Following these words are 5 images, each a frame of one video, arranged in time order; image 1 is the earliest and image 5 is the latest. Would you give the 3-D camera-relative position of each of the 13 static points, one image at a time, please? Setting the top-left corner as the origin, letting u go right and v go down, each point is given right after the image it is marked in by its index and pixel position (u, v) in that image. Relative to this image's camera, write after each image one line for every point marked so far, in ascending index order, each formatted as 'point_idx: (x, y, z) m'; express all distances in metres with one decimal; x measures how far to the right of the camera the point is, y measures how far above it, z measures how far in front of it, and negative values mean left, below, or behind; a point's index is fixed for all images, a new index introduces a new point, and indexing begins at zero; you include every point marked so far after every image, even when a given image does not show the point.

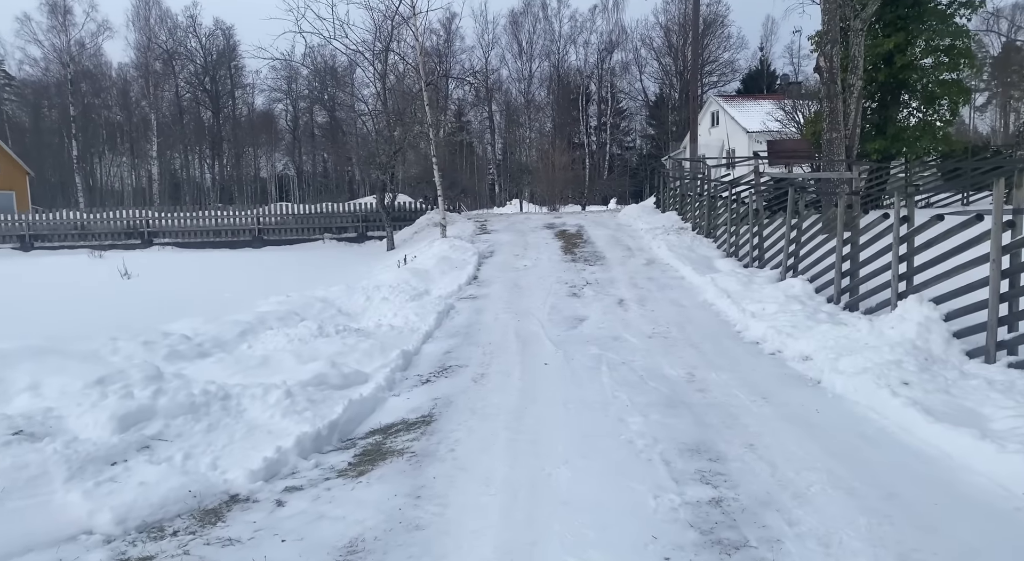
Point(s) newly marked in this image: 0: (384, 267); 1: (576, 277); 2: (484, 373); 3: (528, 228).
0: (-2.4, +0.3, +13.7) m
1: (+1.1, +0.1, +12.6) m
2: (-0.3, -0.9, +7.4) m
3: (+0.4, +1.4, +18.9) m
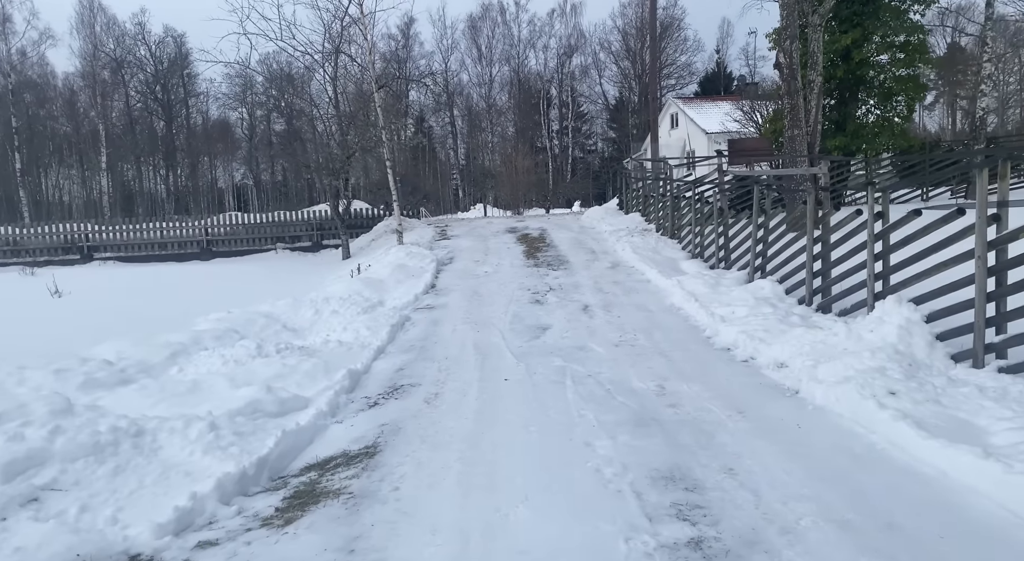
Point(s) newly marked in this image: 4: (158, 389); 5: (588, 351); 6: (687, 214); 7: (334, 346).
0: (-3.1, +0.1, +13.0) m
1: (+0.4, 0.0, +12.0) m
2: (-0.7, -1.0, +6.8) m
3: (-0.6, +1.2, +18.4) m
4: (-3.2, -1.0, +6.7) m
5: (+0.8, -0.8, +8.1) m
6: (+3.4, +1.3, +14.2) m
7: (-2.1, -0.8, +8.6) m
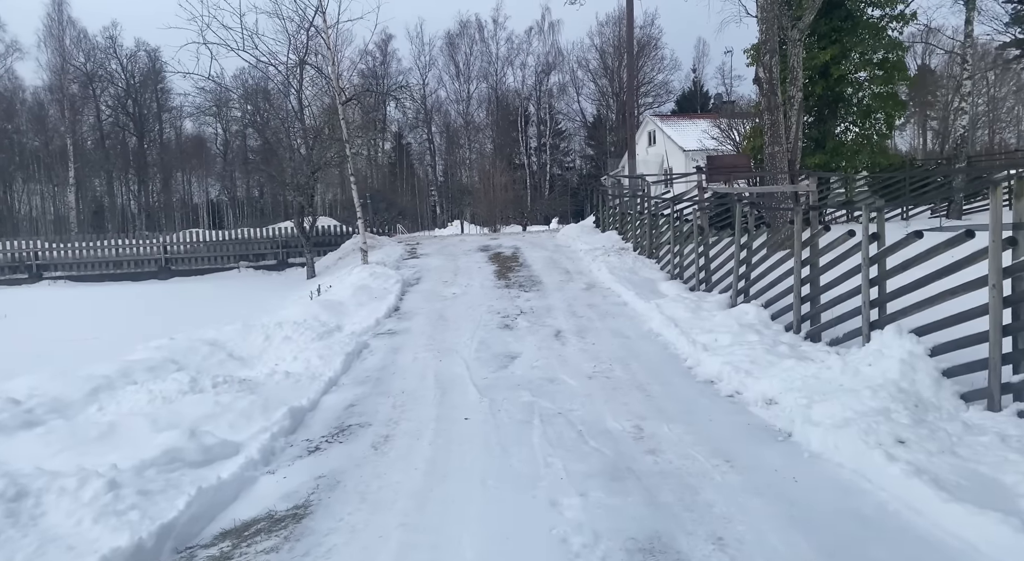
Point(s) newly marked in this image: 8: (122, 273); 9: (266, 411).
0: (-3.6, -0.3, +12.2) m
1: (-0.1, -0.4, +11.3) m
2: (-1.0, -1.3, +6.1) m
3: (-1.3, +0.7, +17.6) m
4: (-3.5, -1.2, +5.9) m
5: (+0.5, -1.0, +7.4) m
6: (+2.8, +0.9, +13.6) m
7: (-2.5, -1.0, +7.8) m
8: (-10.2, +0.2, +19.4) m
9: (-2.2, -1.1, +6.5) m
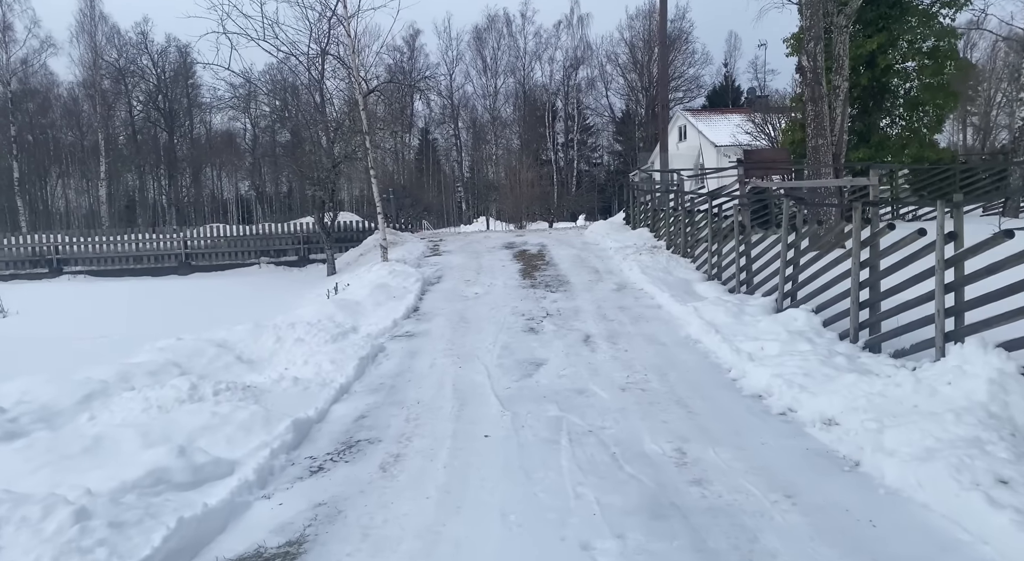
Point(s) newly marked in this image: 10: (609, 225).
0: (-3.2, -0.3, +11.7) m
1: (+0.3, -0.4, +10.7) m
2: (-0.8, -1.3, +5.5) m
3: (-0.6, +0.8, +17.0) m
4: (-3.4, -1.2, +5.4) m
5: (+0.7, -1.1, +6.7) m
6: (+3.3, +0.9, +12.9) m
7: (-2.2, -1.0, +7.2) m
8: (-9.6, +0.3, +19.1) m
9: (-2.0, -1.1, +5.9) m
10: (+2.5, +1.4, +19.1) m
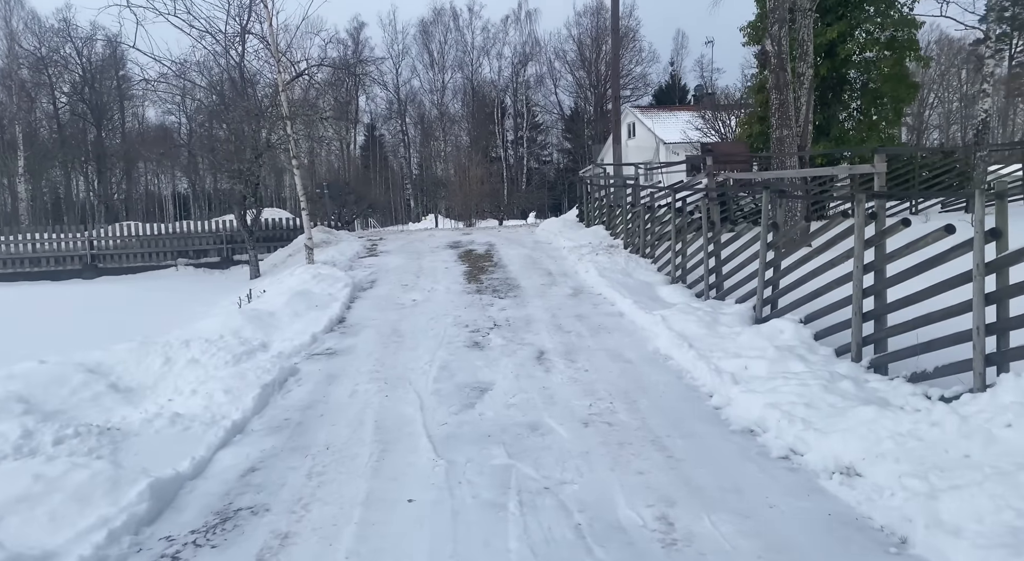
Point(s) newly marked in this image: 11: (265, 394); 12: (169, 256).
0: (-4.0, -0.4, +10.1) m
1: (-0.4, -0.4, +9.3) m
2: (-1.2, -1.4, +4.0) m
3: (-1.8, +0.7, +15.6) m
4: (-3.7, -1.3, +3.8) m
5: (+0.2, -1.1, +5.4) m
6: (+2.4, +0.9, +11.7) m
7: (-2.7, -1.1, +5.7) m
8: (-10.9, +0.2, +17.0) m
9: (-2.4, -1.2, +4.4) m
10: (+1.2, +1.4, +17.9) m
11: (-2.2, -1.0, +6.6) m
12: (-8.1, +0.6, +17.3) m
